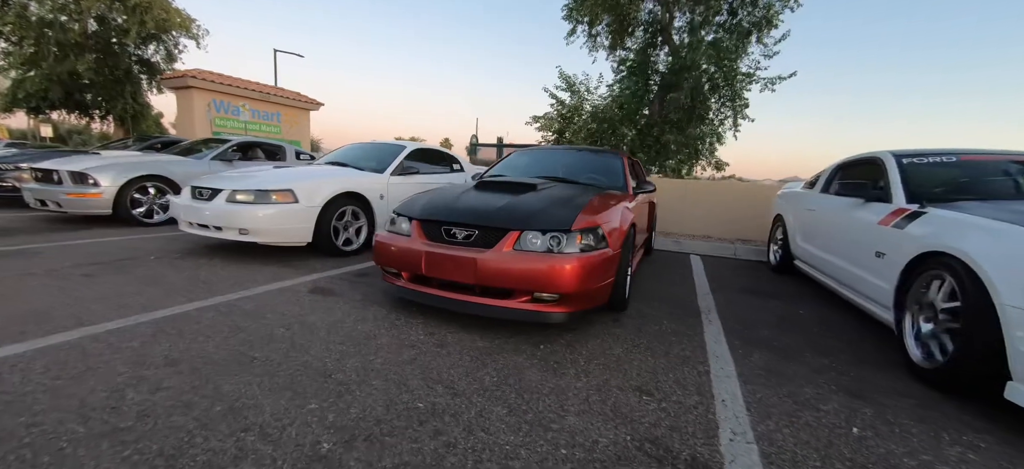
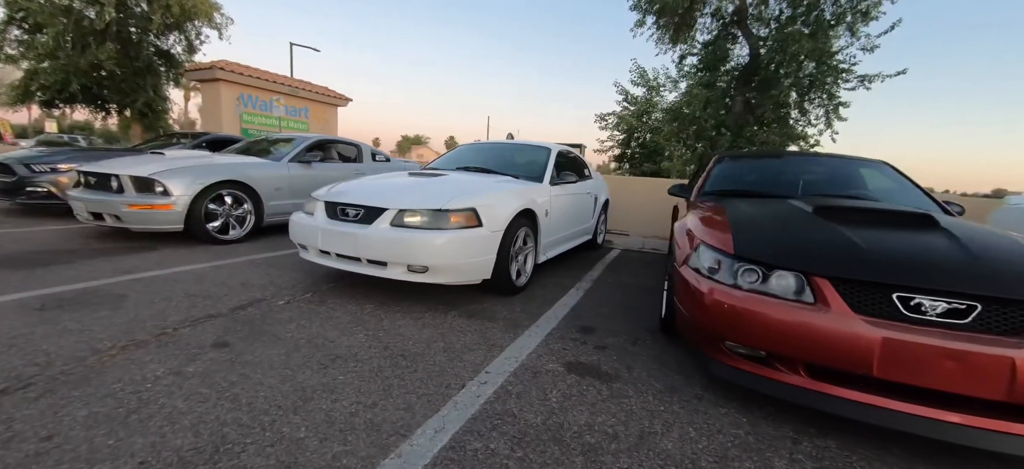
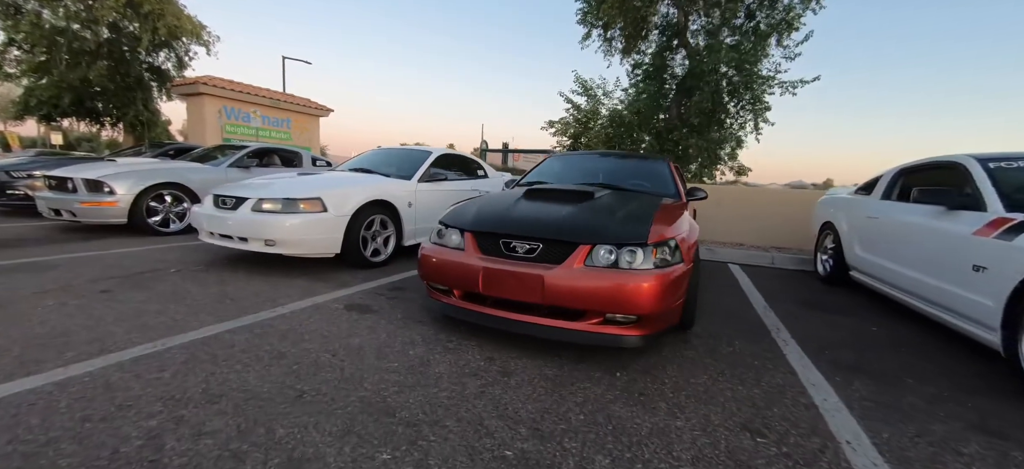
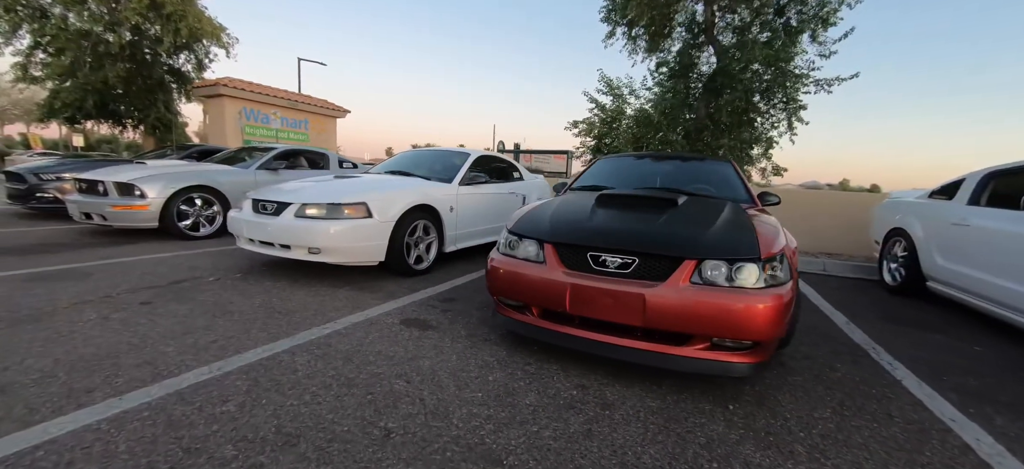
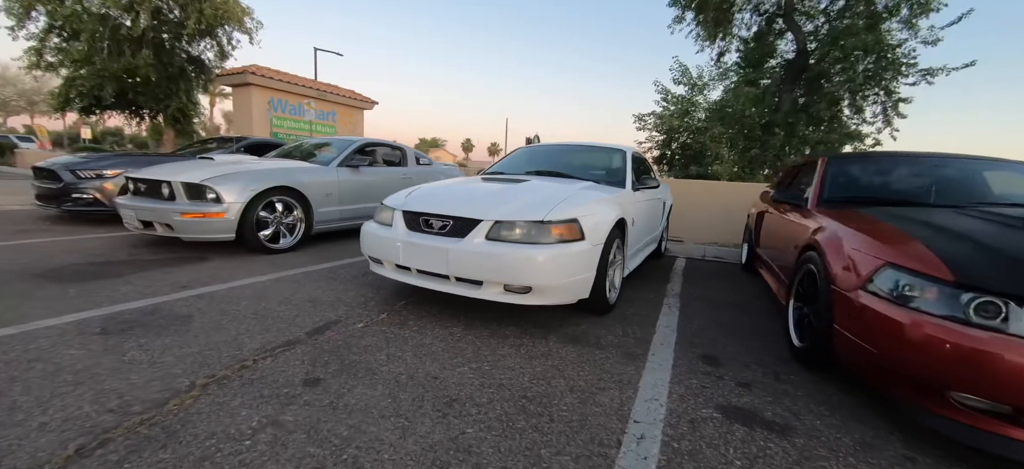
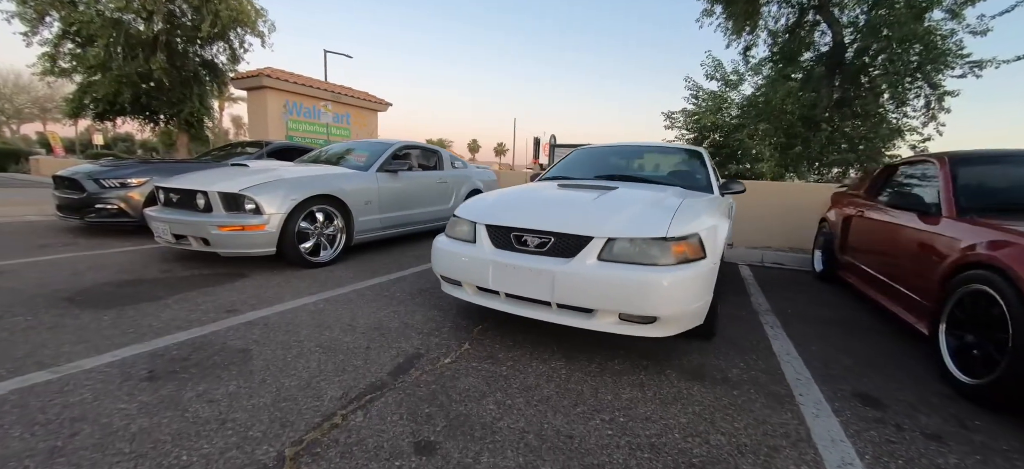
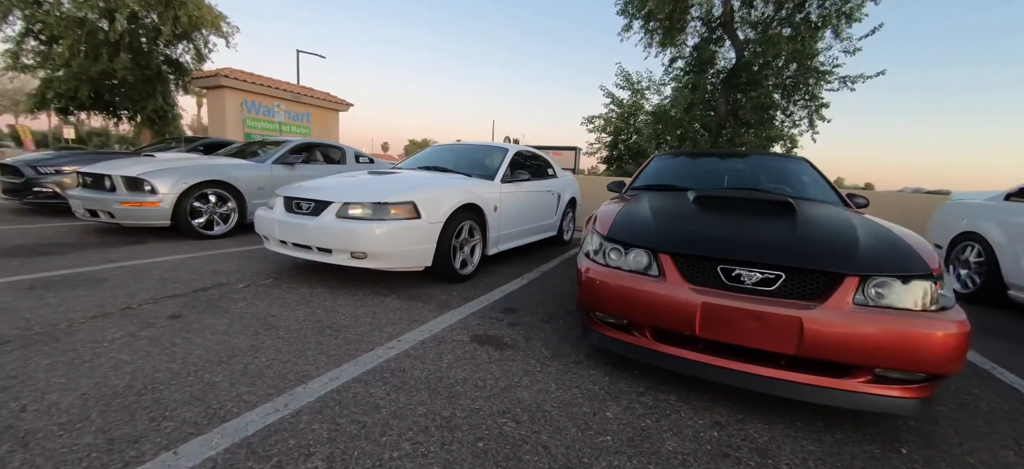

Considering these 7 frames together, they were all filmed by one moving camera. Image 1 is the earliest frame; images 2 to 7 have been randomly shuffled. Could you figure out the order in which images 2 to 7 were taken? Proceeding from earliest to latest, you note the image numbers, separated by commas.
3, 4, 7, 2, 5, 6
